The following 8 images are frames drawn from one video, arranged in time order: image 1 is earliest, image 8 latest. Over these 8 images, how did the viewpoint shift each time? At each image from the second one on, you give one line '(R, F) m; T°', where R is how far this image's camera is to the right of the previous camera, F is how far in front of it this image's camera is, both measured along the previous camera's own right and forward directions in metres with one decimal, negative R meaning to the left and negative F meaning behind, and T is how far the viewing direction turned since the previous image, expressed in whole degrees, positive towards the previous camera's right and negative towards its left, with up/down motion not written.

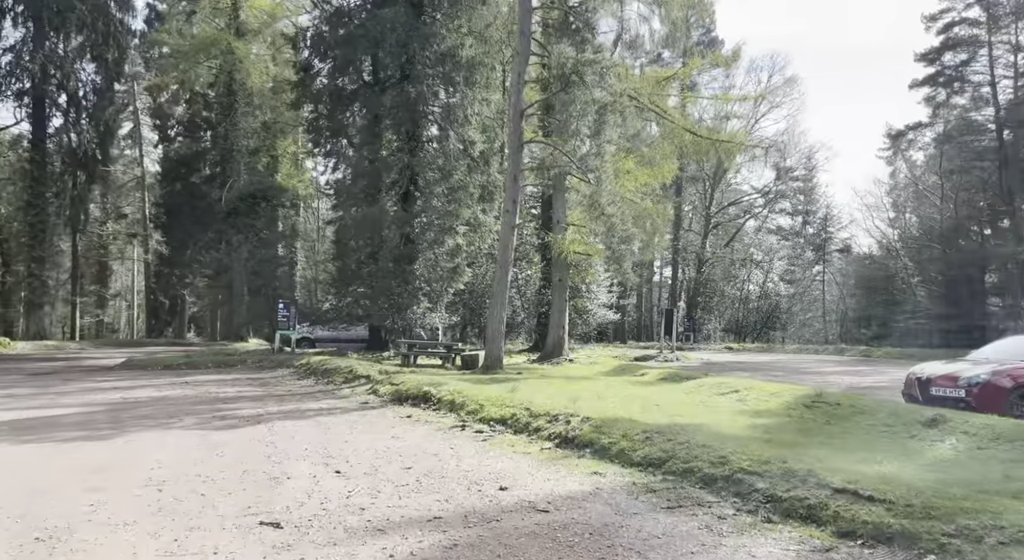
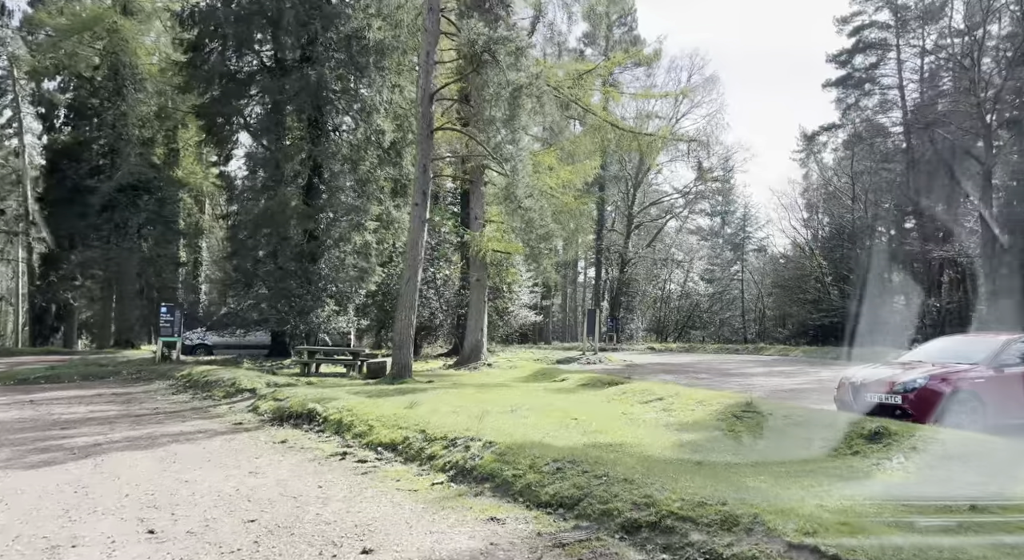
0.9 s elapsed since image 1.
(+0.3, +1.2) m; +5°
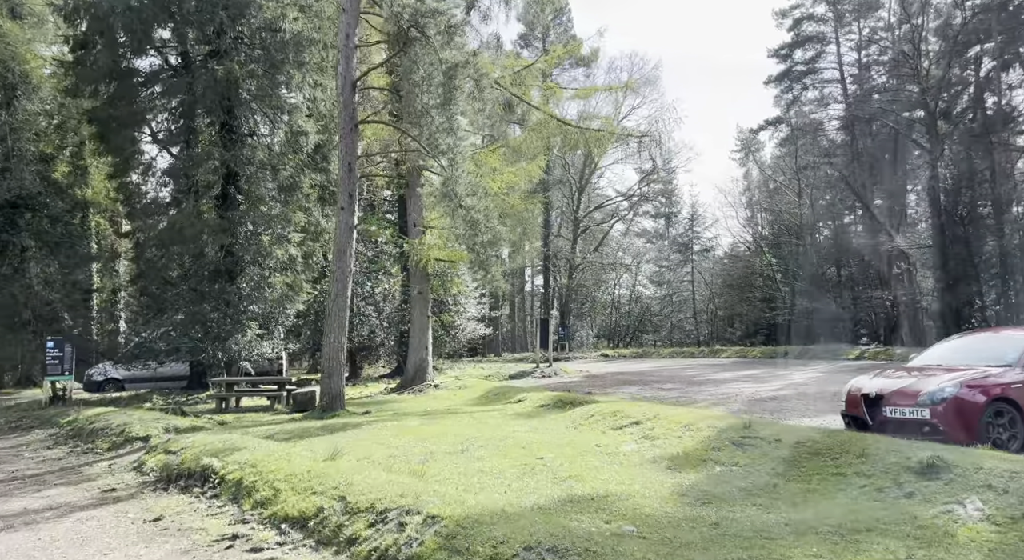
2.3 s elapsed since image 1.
(0.0, +1.8) m; +3°
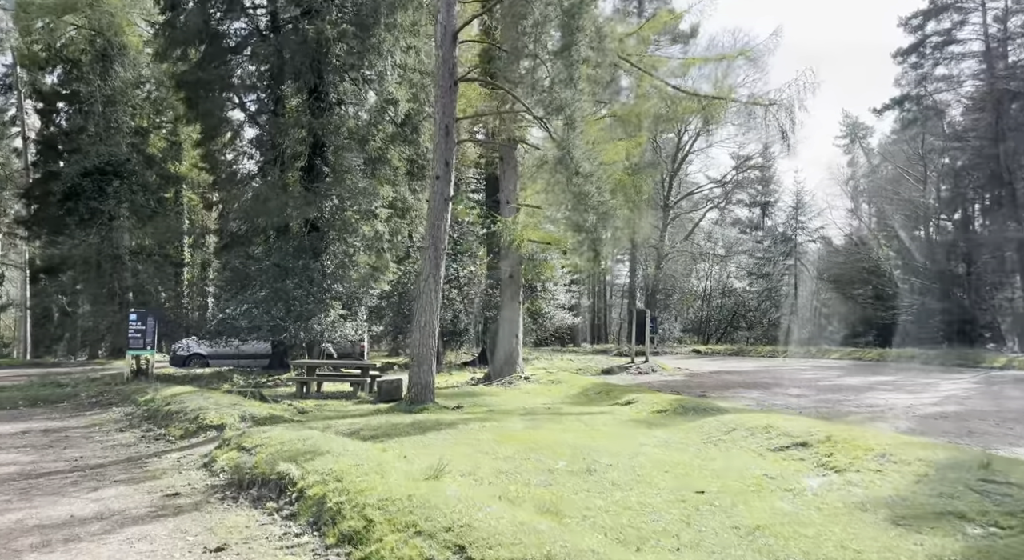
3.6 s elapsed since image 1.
(-0.5, +1.5) m; -5°
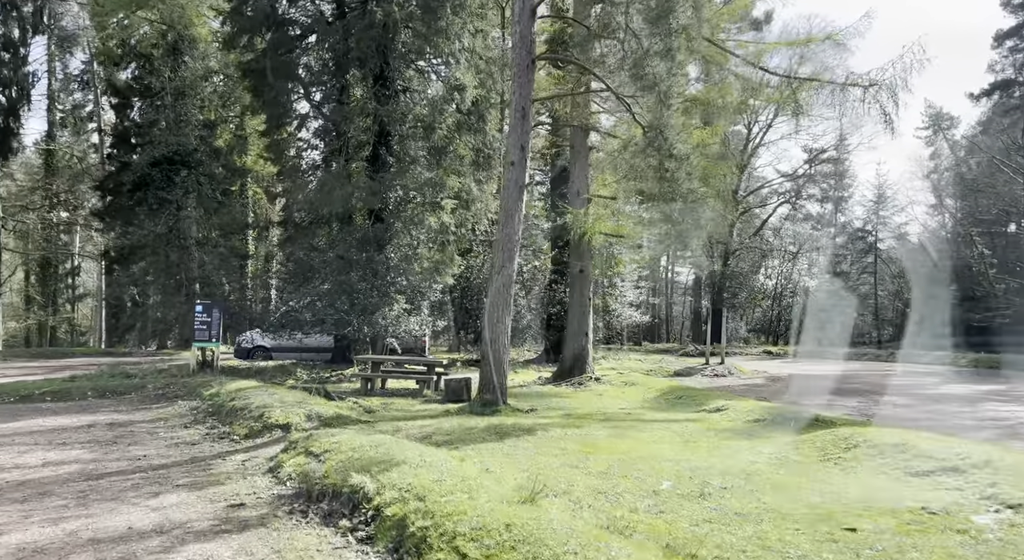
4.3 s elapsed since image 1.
(-0.3, +0.7) m; -4°
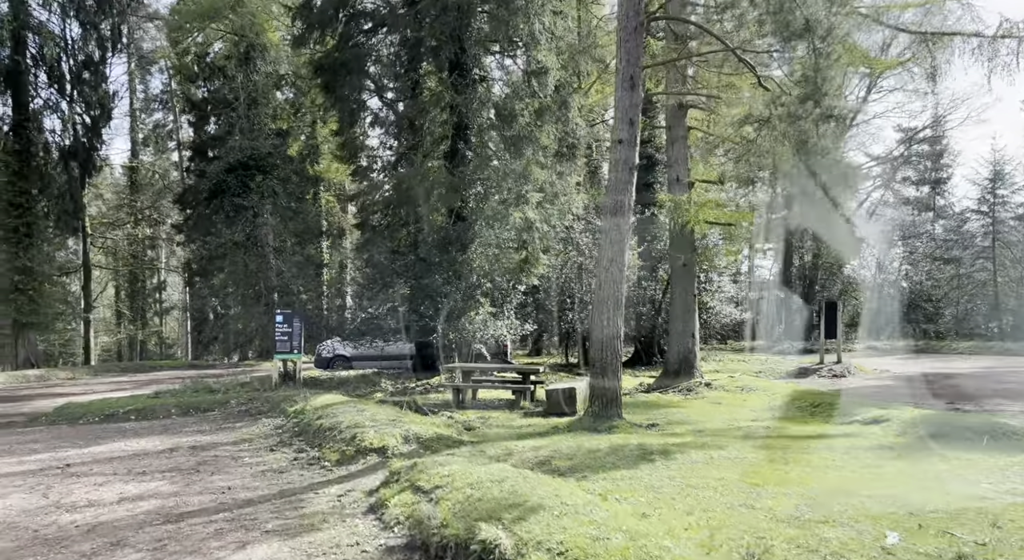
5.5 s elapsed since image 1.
(-0.5, +1.3) m; -4°
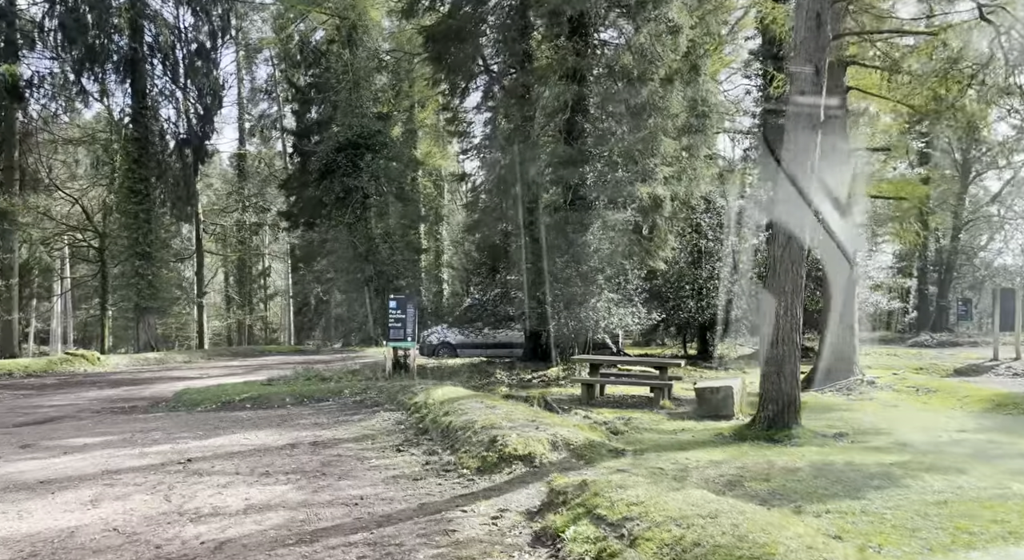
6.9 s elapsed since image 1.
(-0.7, +1.3) m; -6°
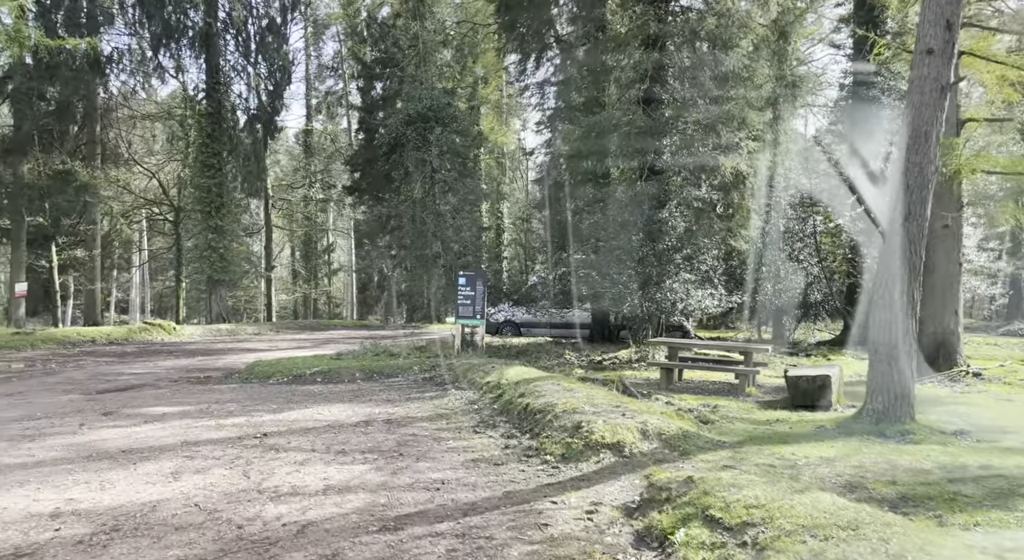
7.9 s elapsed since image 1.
(-0.3, +0.6) m; -4°
